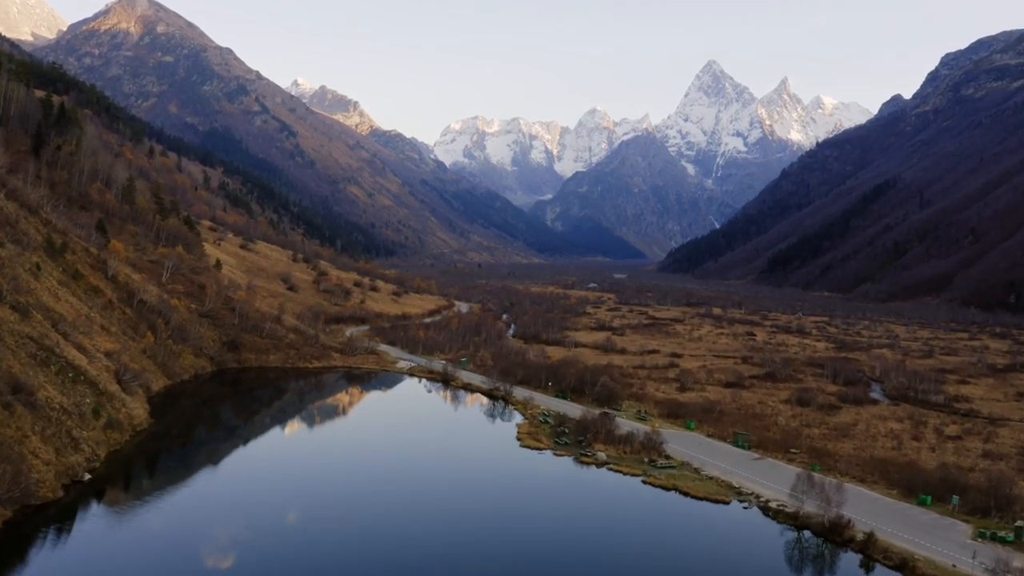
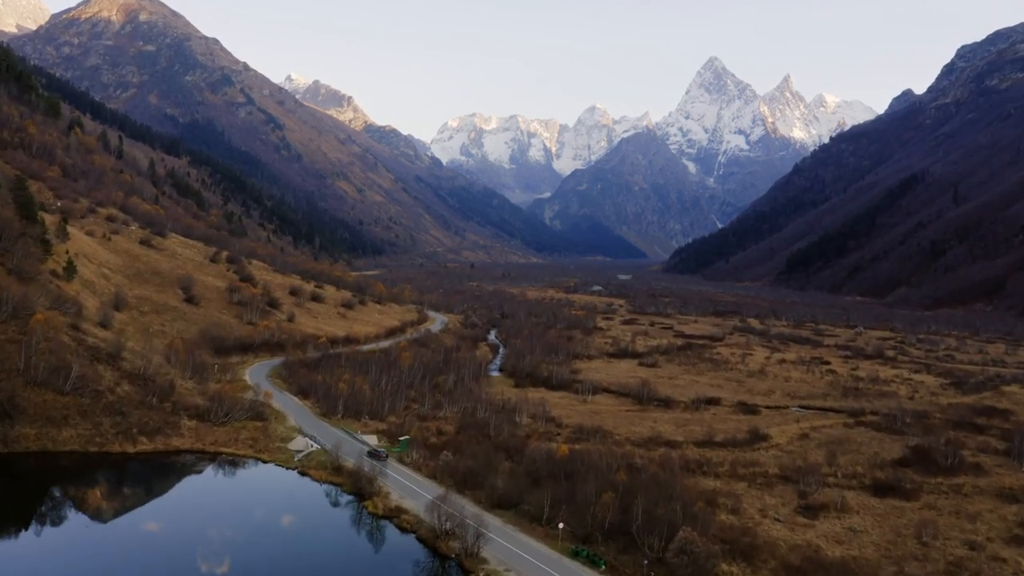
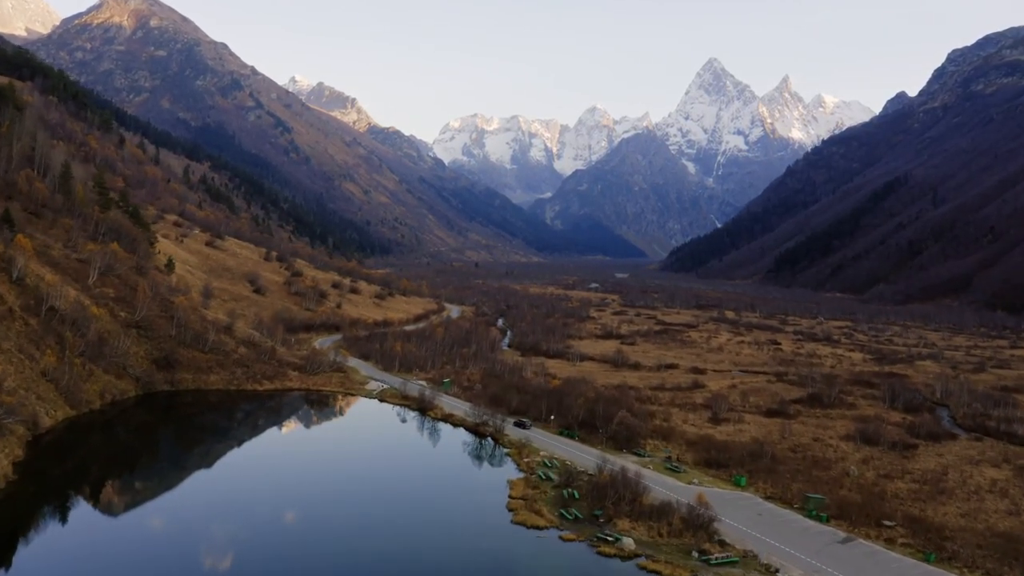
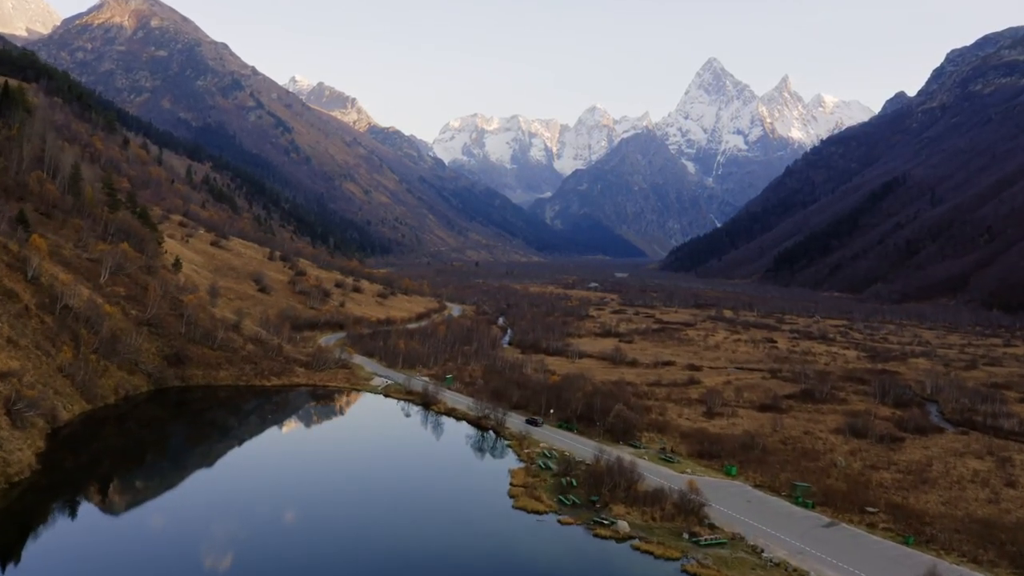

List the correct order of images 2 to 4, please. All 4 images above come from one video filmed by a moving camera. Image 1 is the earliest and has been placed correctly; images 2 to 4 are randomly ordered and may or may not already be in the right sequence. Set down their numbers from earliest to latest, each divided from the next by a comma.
4, 3, 2
